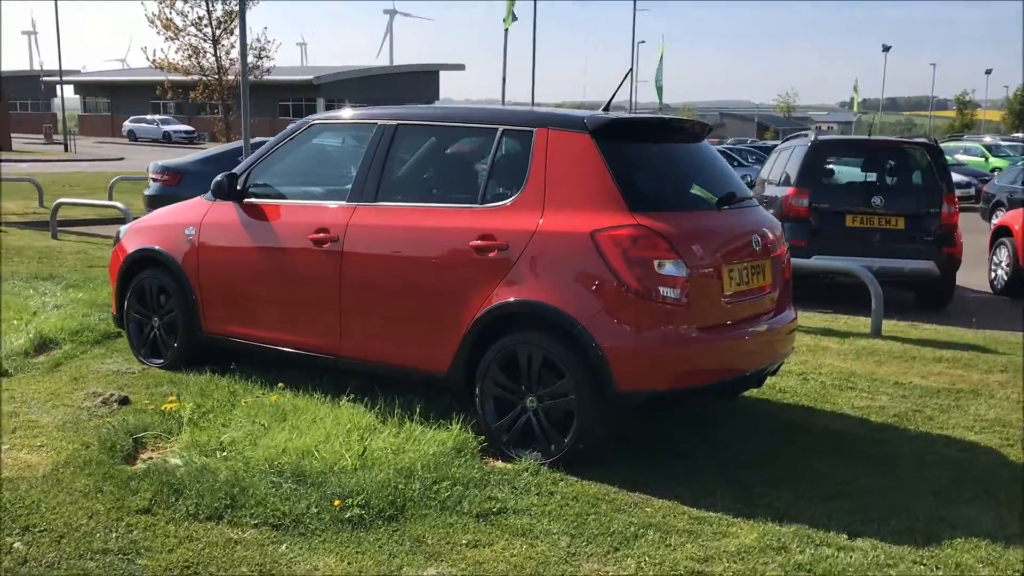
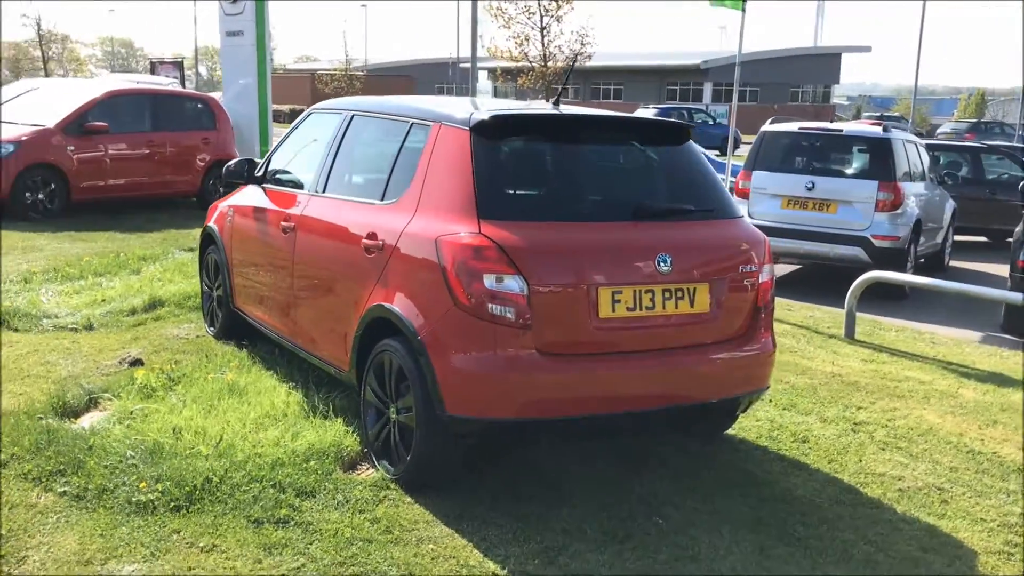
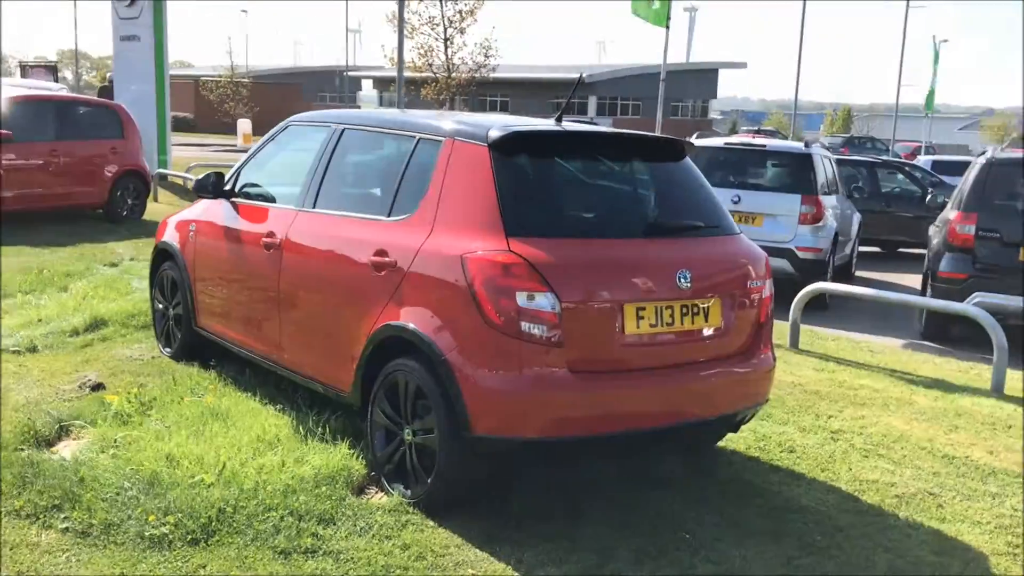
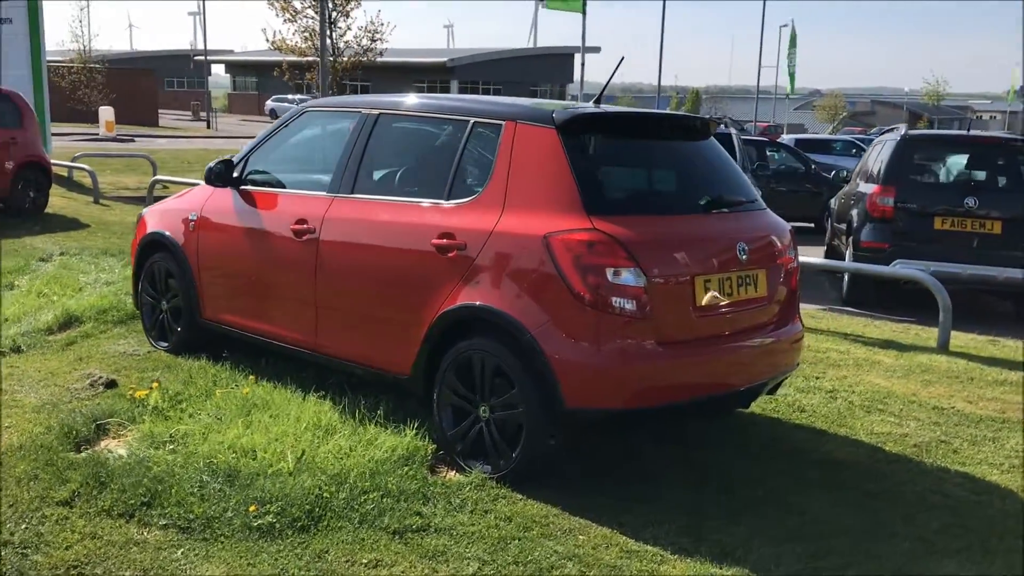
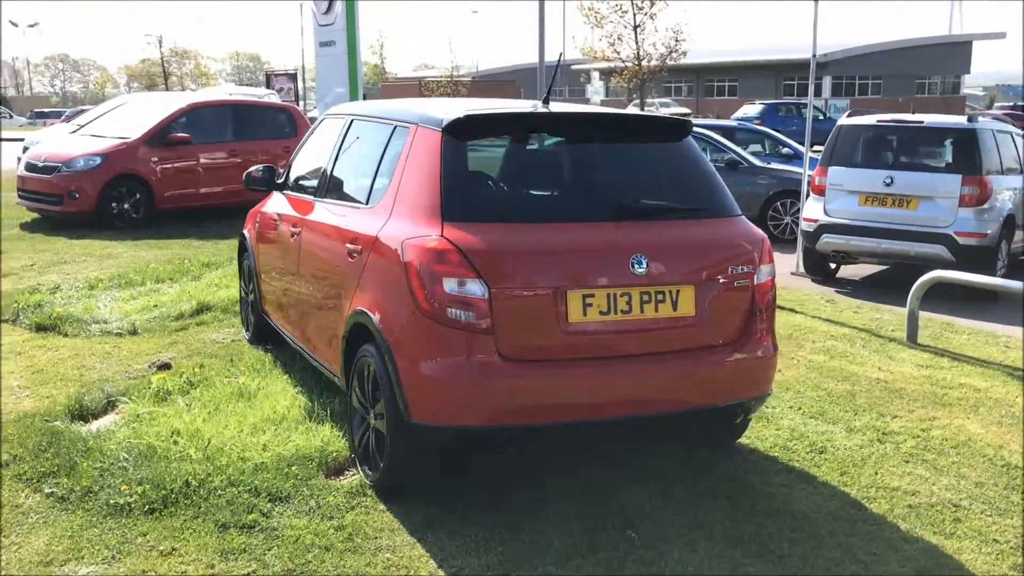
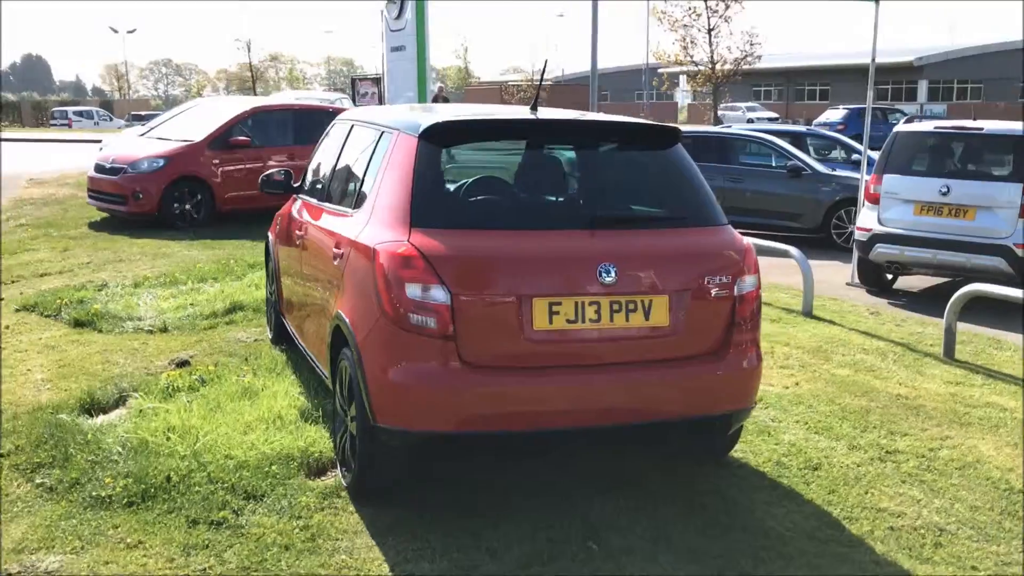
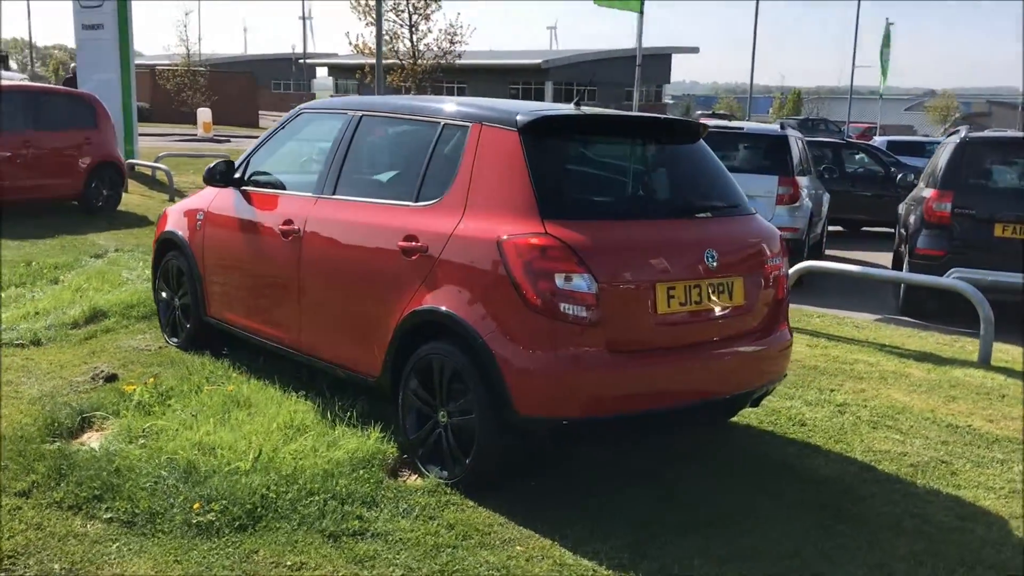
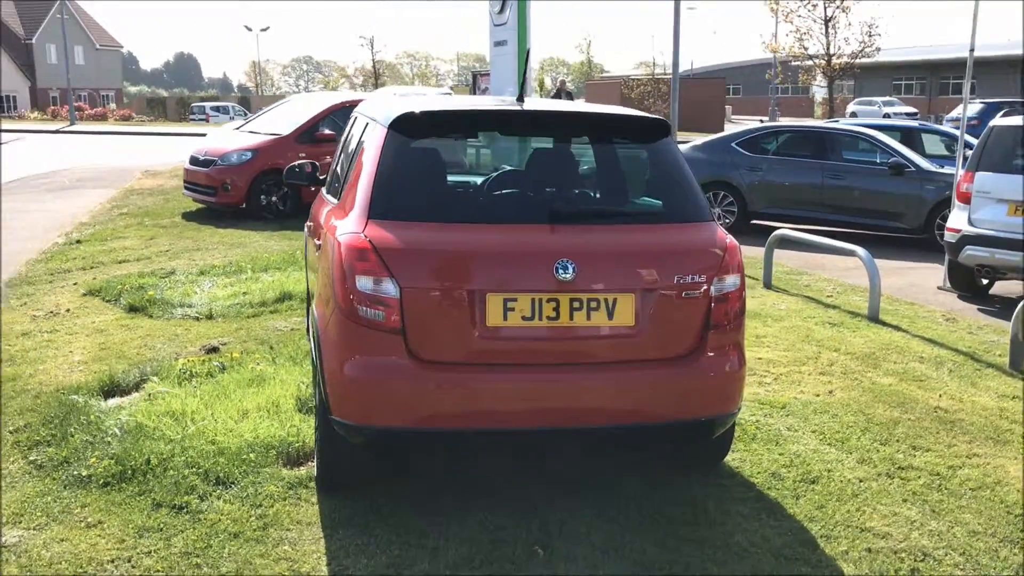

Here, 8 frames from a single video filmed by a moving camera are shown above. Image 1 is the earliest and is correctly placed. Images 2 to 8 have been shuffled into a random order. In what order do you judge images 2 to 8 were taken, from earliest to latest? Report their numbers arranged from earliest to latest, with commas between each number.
4, 7, 3, 2, 5, 6, 8
